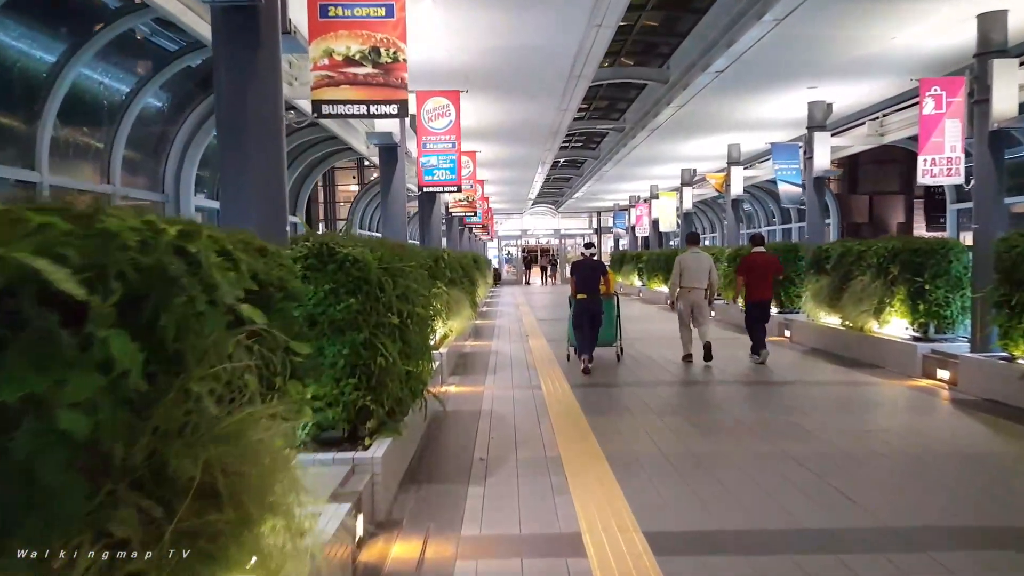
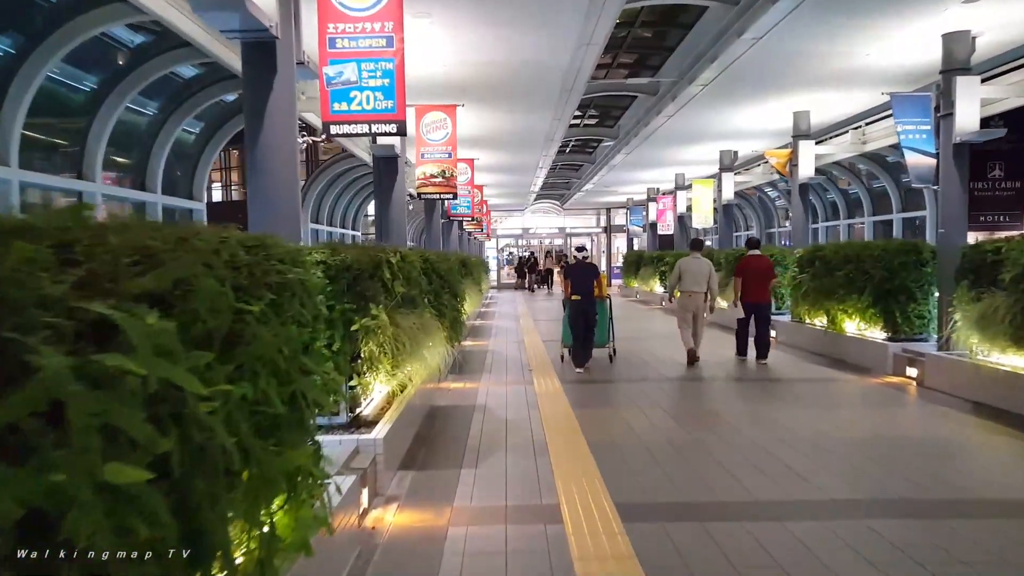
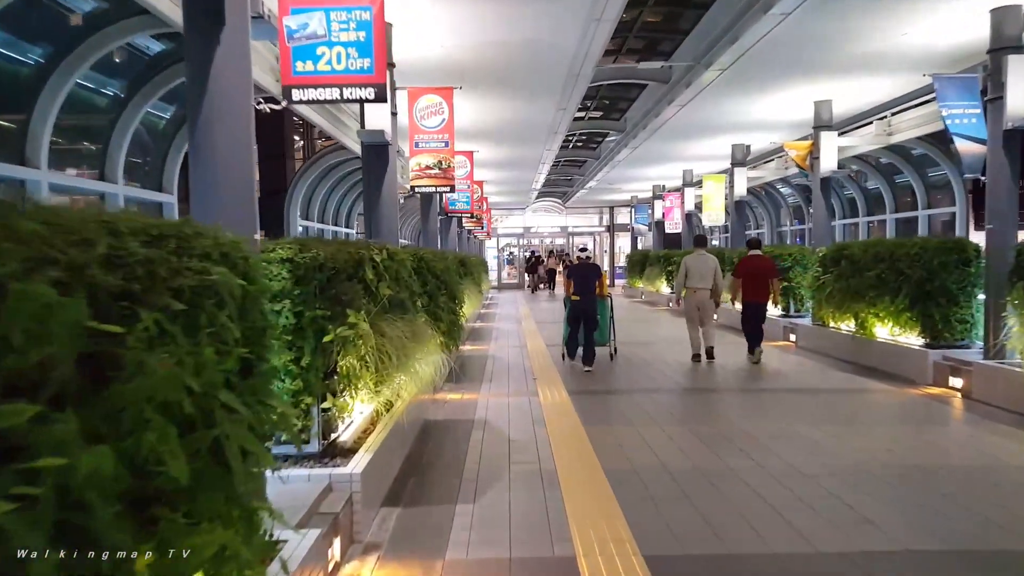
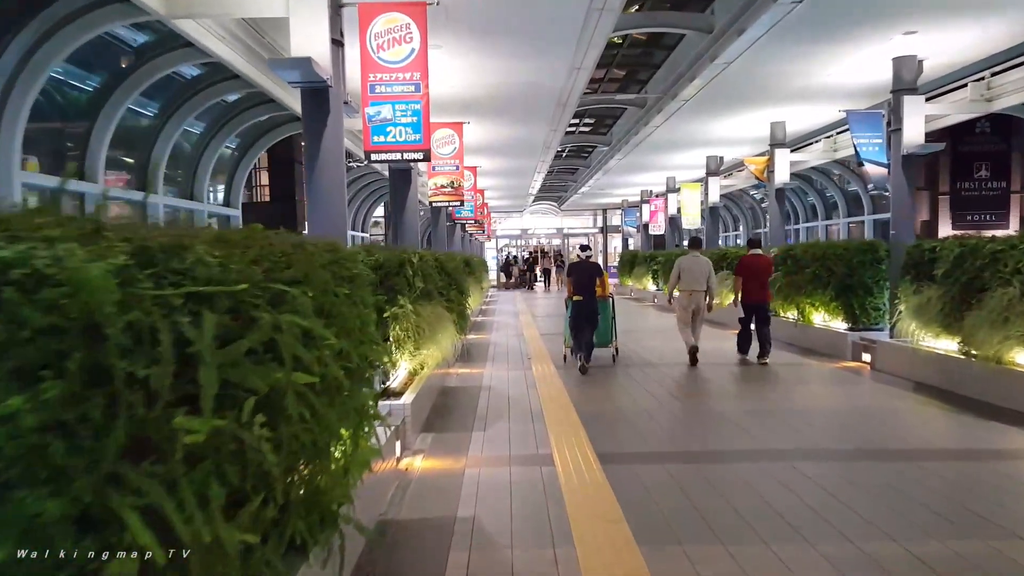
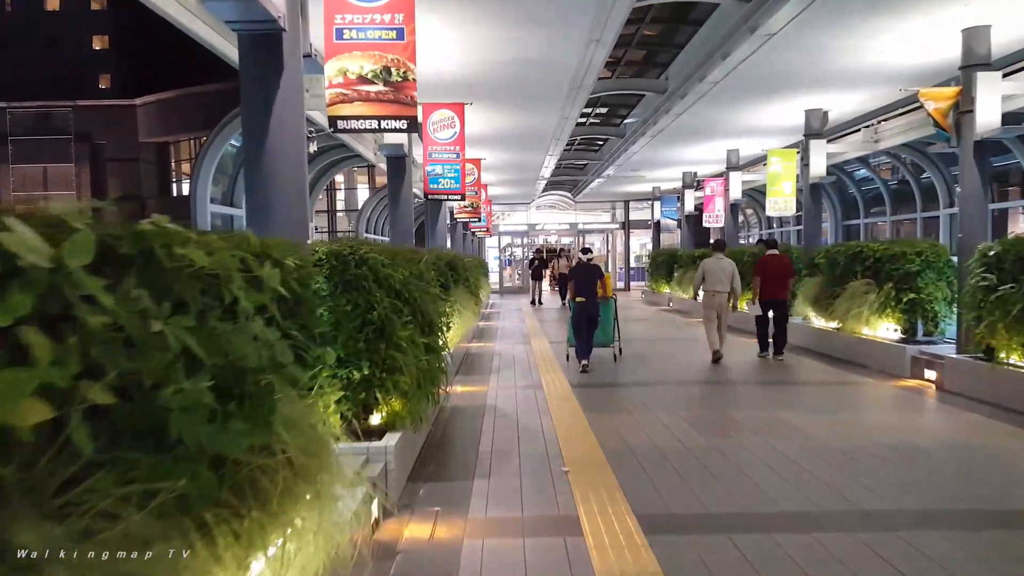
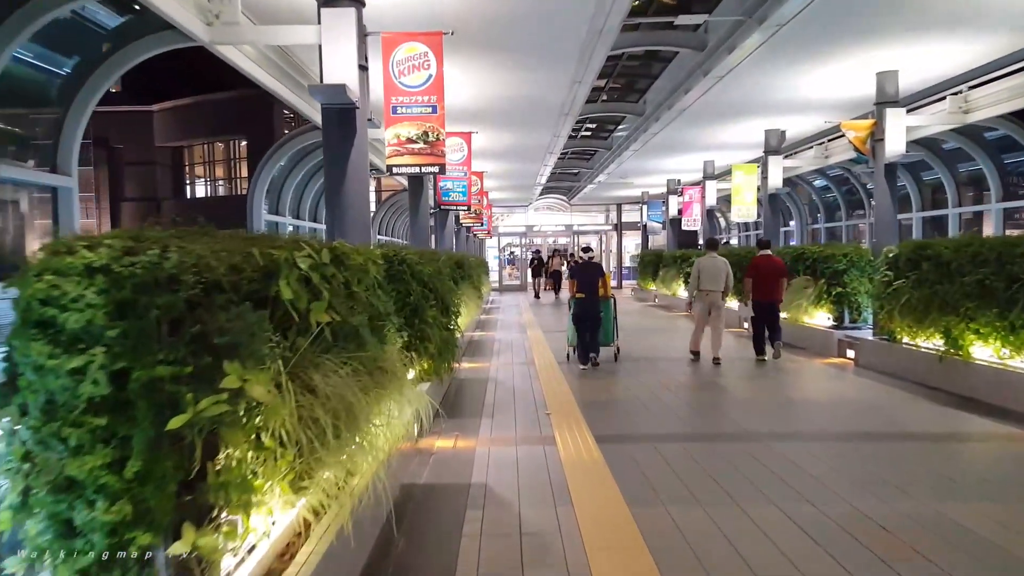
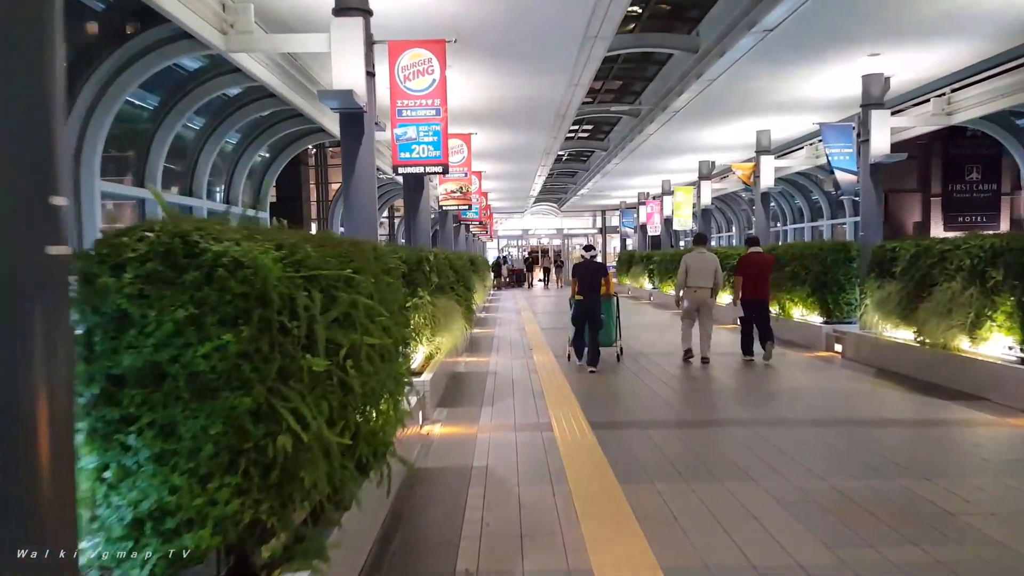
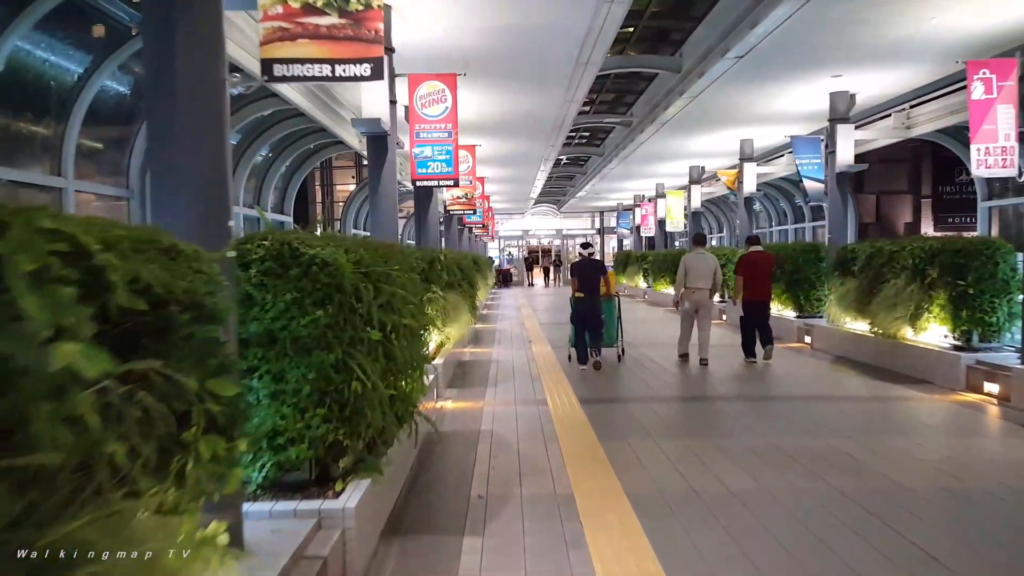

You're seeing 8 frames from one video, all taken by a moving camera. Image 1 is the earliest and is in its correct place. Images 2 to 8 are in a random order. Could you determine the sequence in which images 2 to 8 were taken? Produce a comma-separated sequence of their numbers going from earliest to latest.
8, 7, 4, 2, 3, 6, 5
